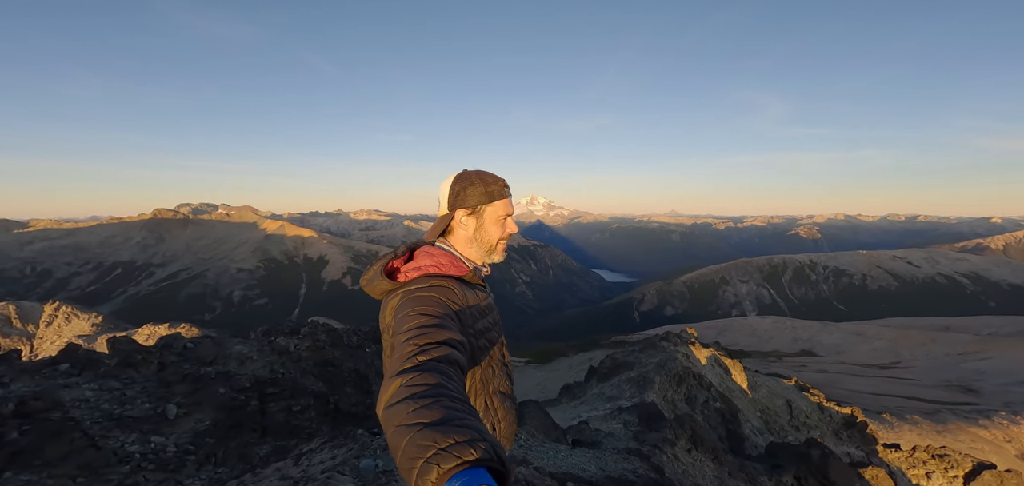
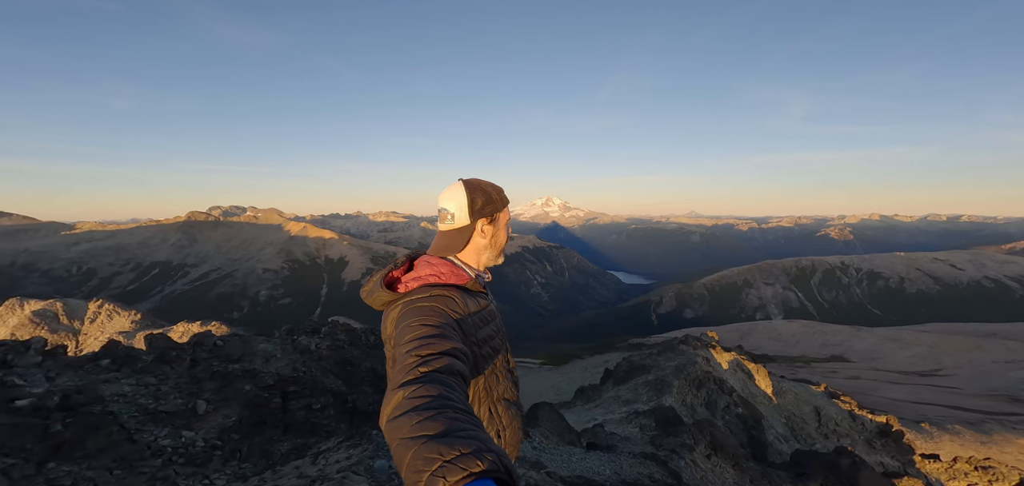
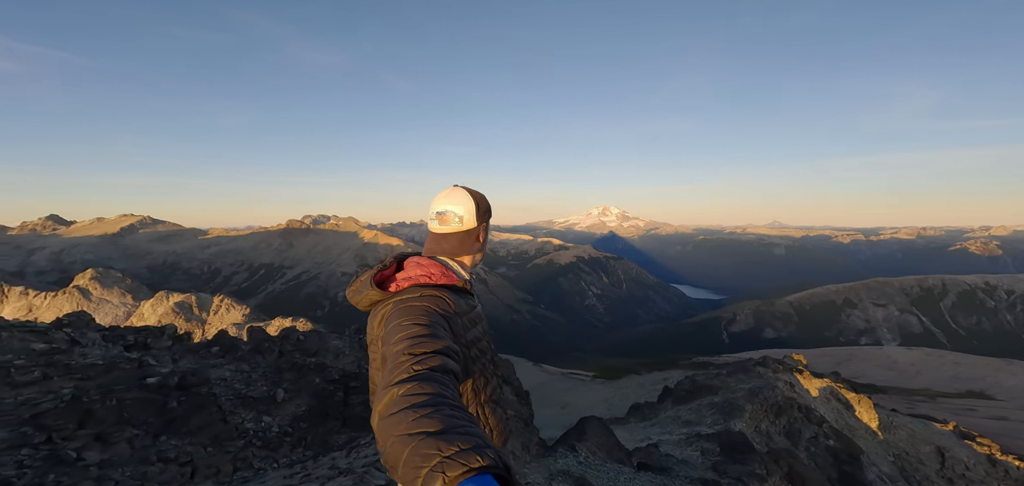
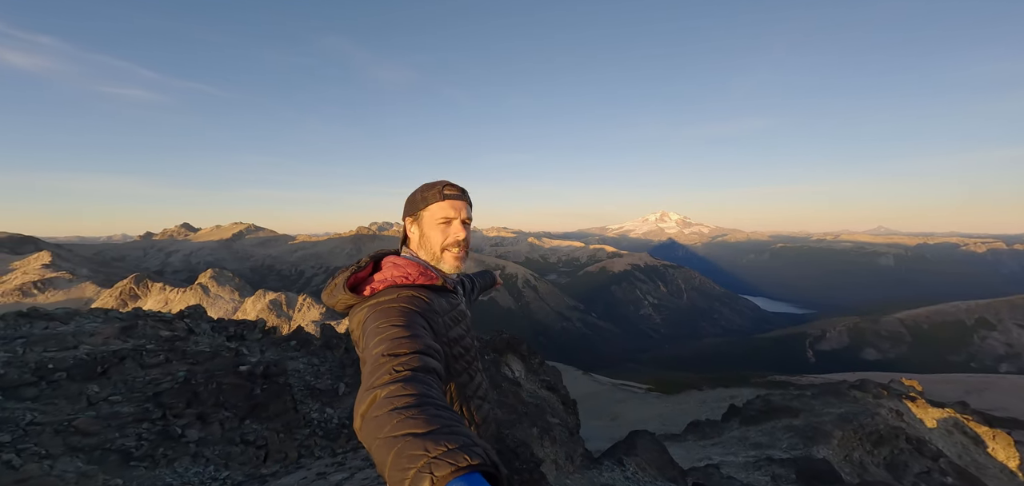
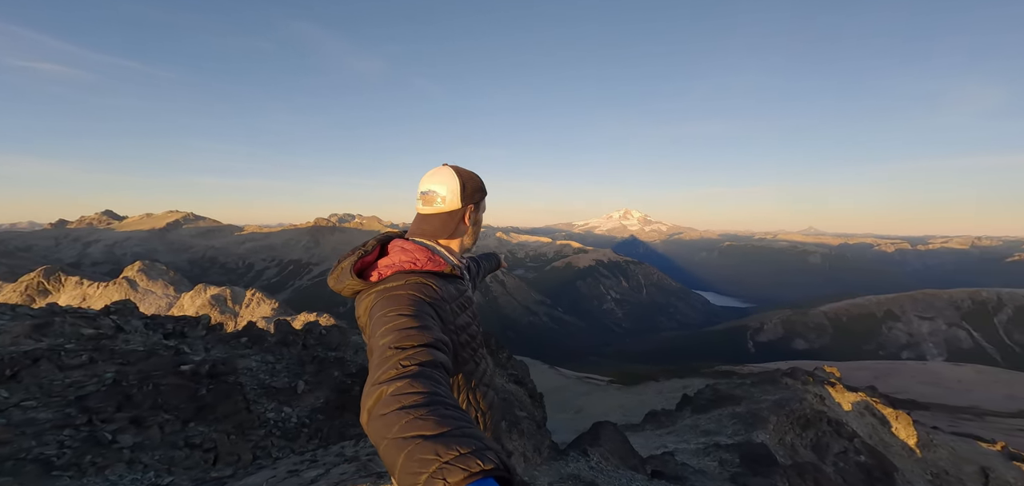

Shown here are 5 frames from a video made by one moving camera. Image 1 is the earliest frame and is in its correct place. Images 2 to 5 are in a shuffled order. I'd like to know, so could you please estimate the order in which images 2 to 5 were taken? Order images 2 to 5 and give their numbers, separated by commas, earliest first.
2, 3, 4, 5
